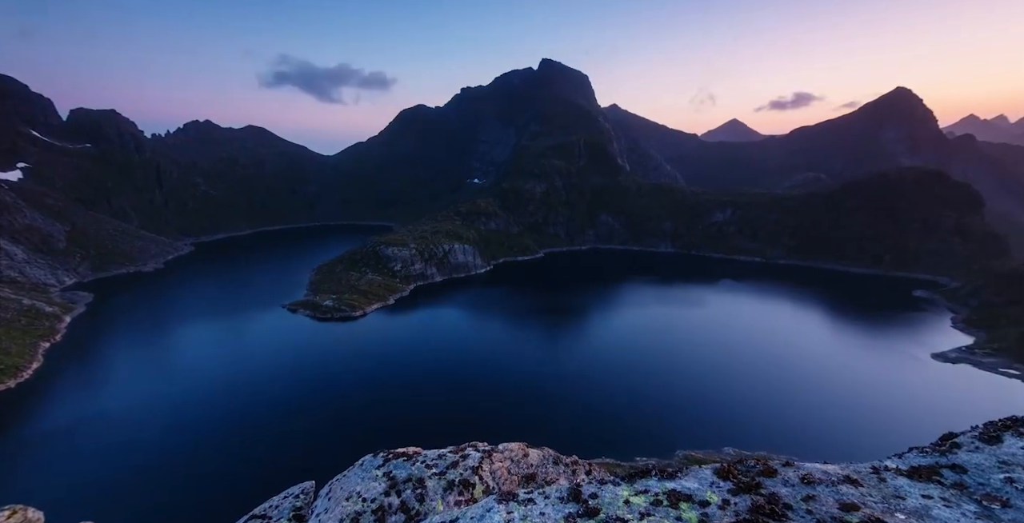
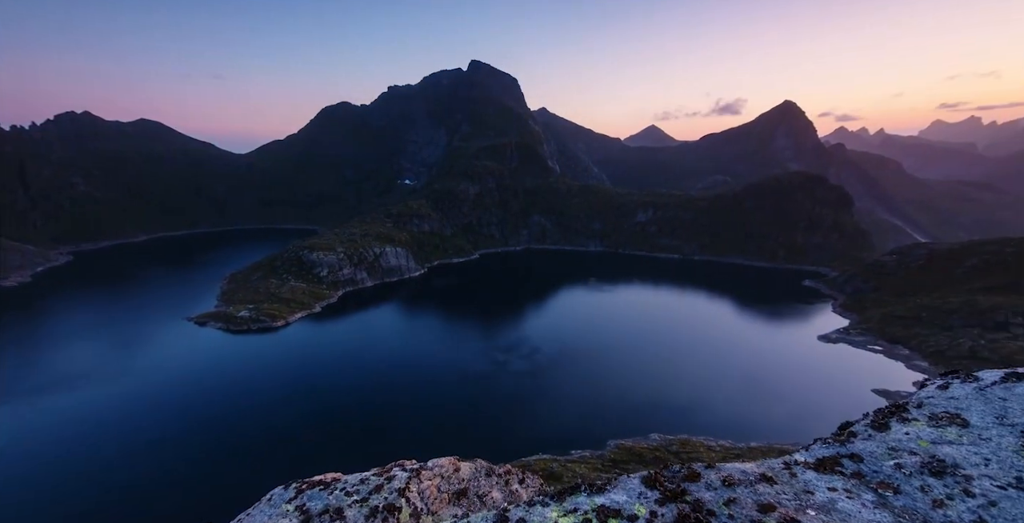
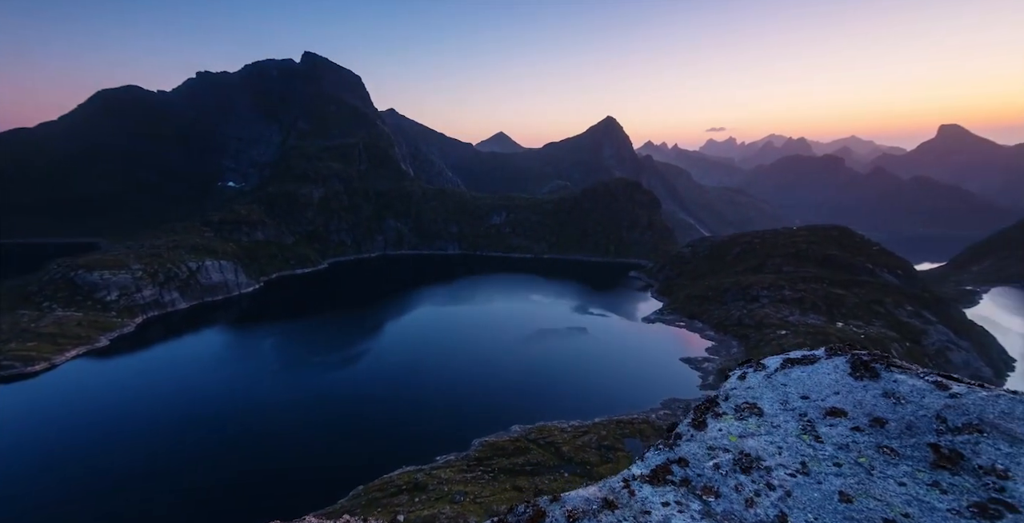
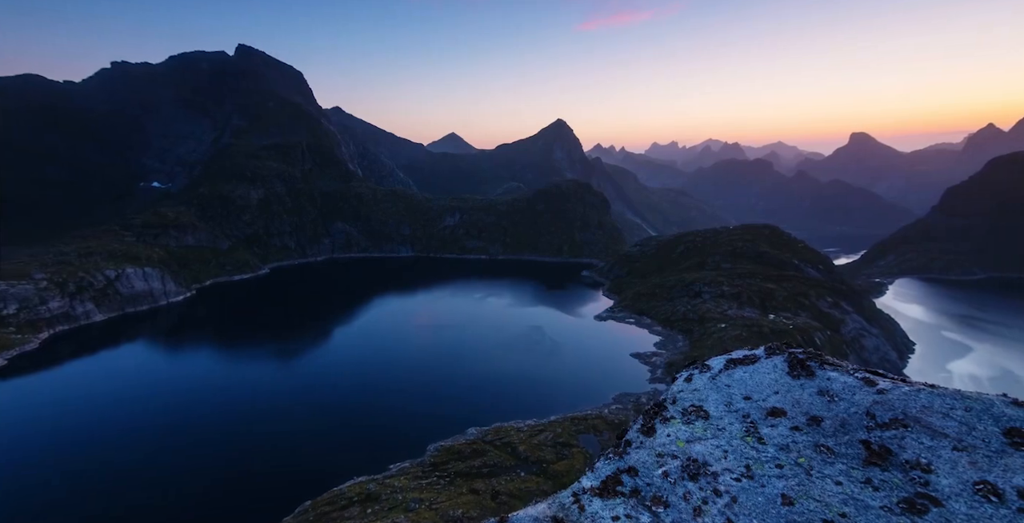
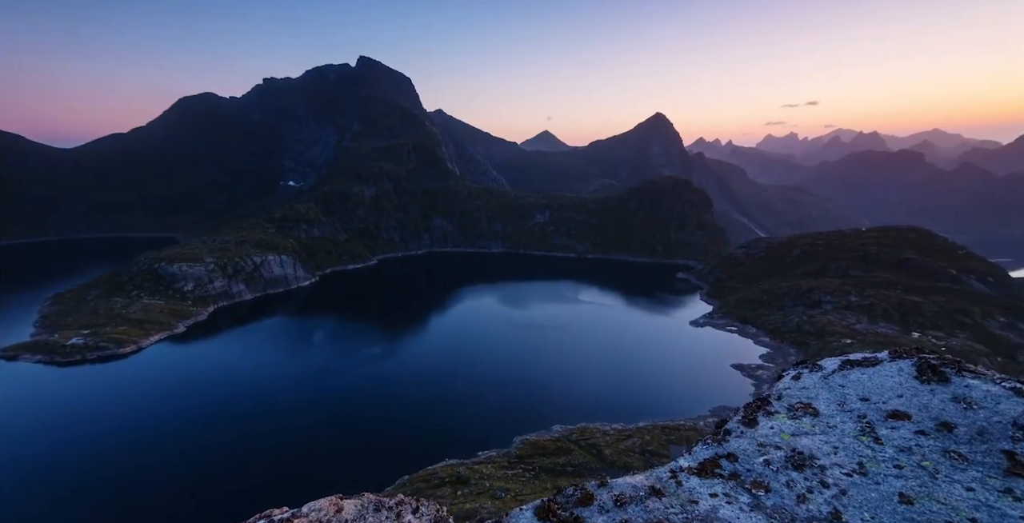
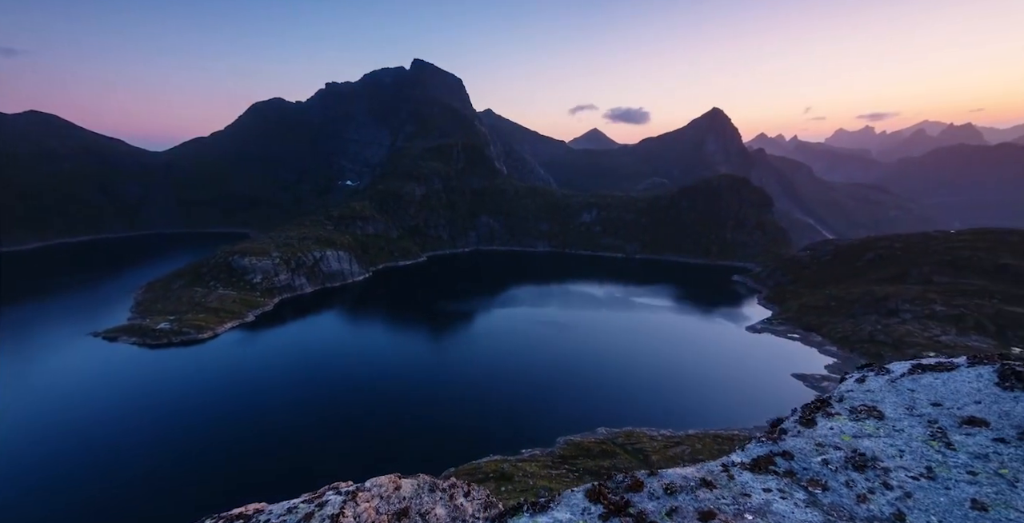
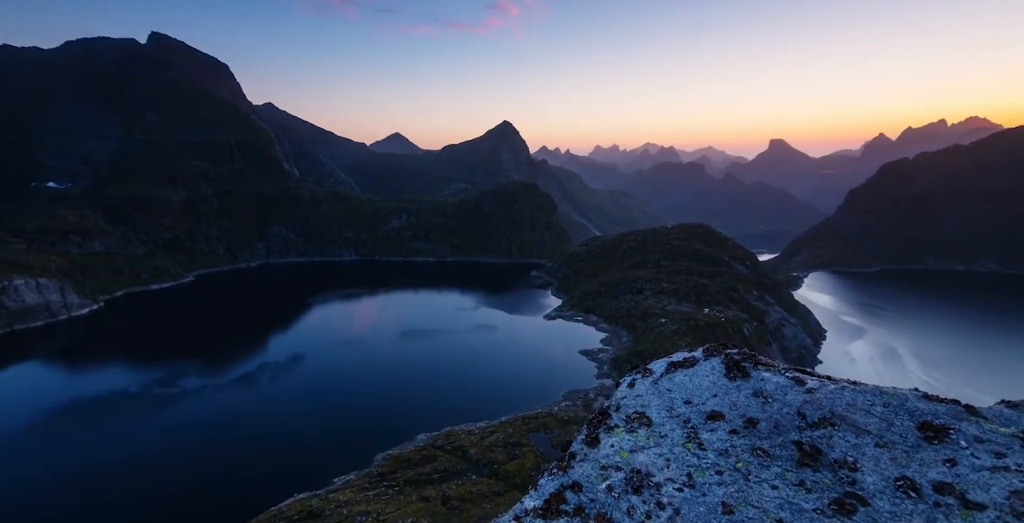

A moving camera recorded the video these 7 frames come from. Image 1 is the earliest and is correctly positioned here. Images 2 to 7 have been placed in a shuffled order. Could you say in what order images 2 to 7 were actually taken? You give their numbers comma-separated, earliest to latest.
2, 6, 5, 3, 4, 7
